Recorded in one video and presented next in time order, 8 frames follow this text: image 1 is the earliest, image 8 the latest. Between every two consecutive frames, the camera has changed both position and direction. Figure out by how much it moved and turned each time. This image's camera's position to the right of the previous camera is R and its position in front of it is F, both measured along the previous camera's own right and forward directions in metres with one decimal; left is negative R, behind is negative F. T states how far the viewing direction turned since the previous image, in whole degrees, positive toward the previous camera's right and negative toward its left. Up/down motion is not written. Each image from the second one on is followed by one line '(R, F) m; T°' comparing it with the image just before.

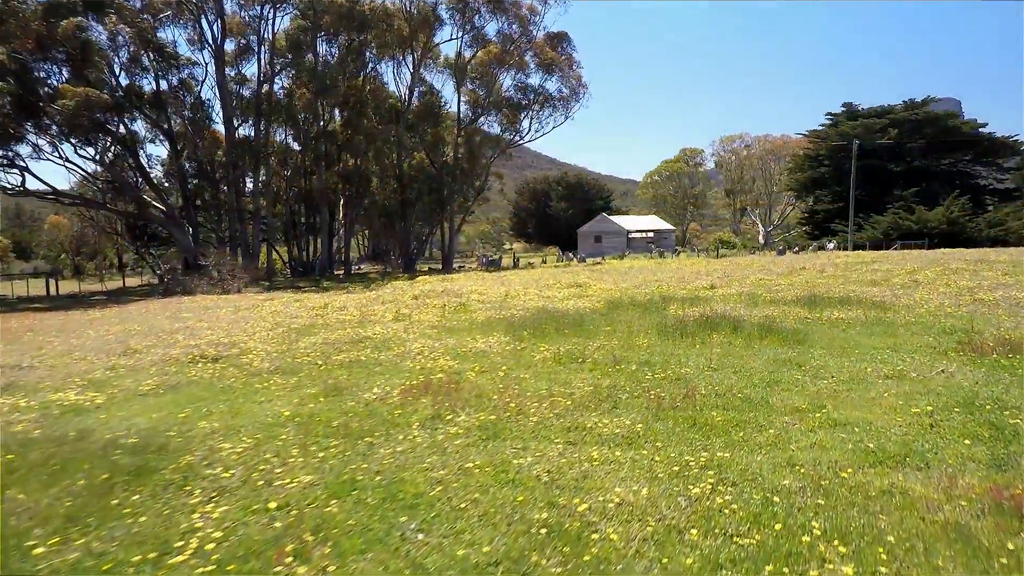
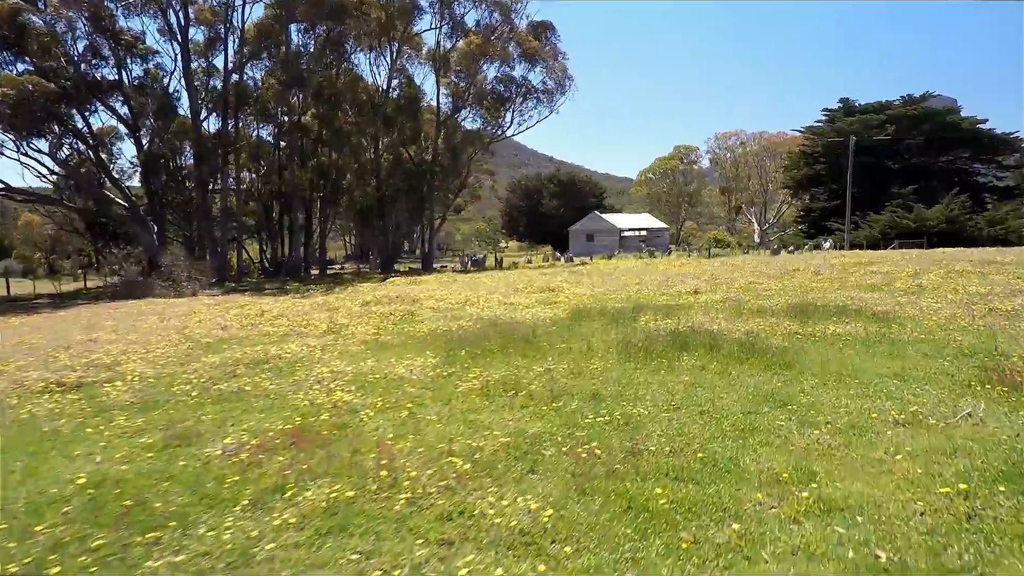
(+1.1, +2.3) m; 0°
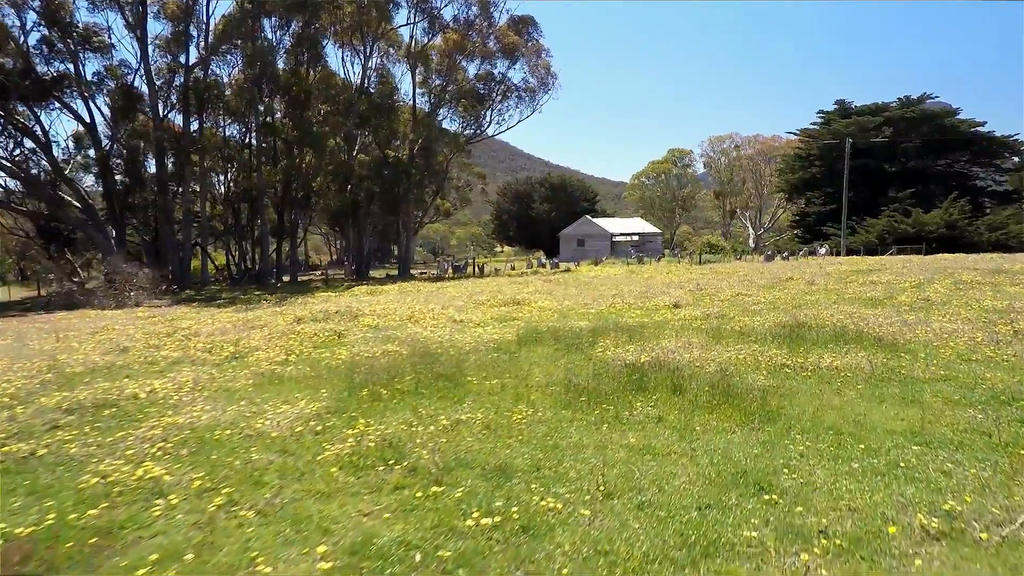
(+1.2, +2.5) m; 0°
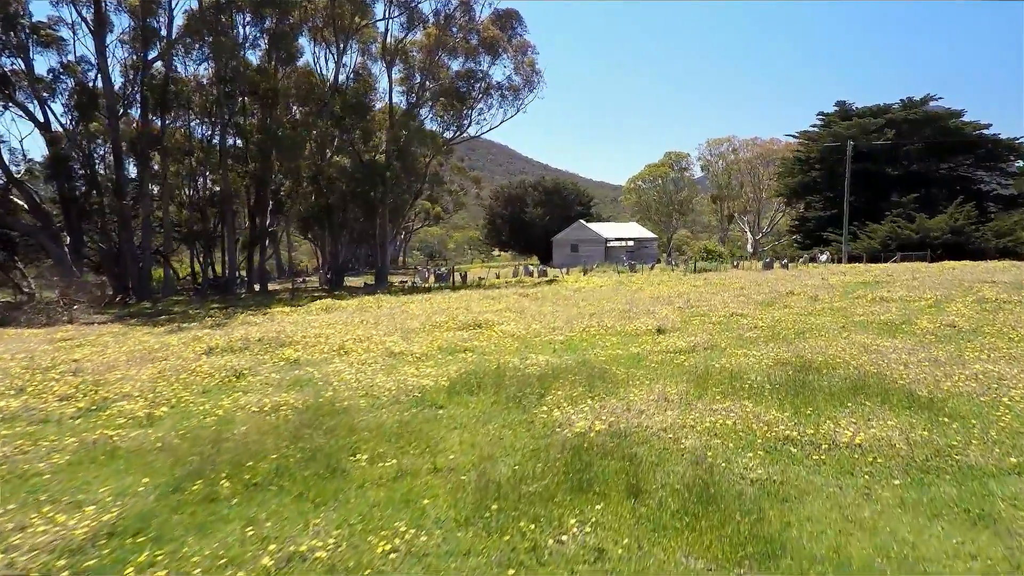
(+1.1, +2.8) m; 0°
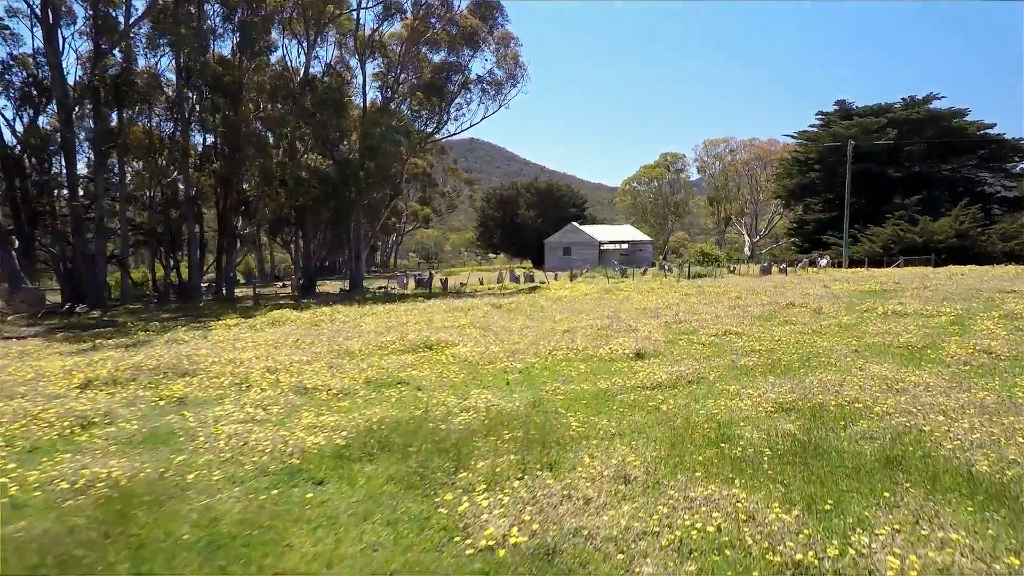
(+1.0, +2.7) m; 0°
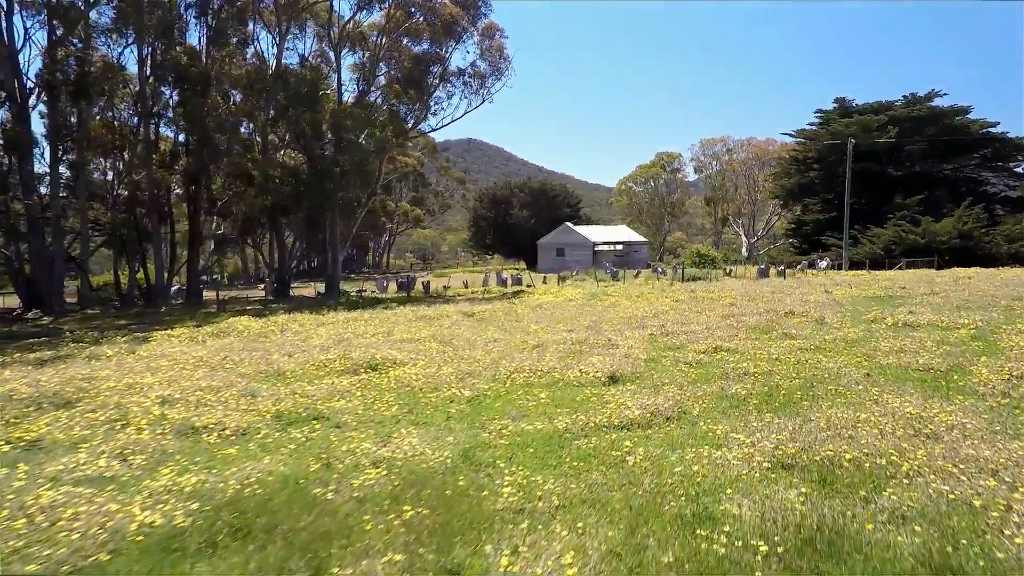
(+0.9, +2.2) m; 0°
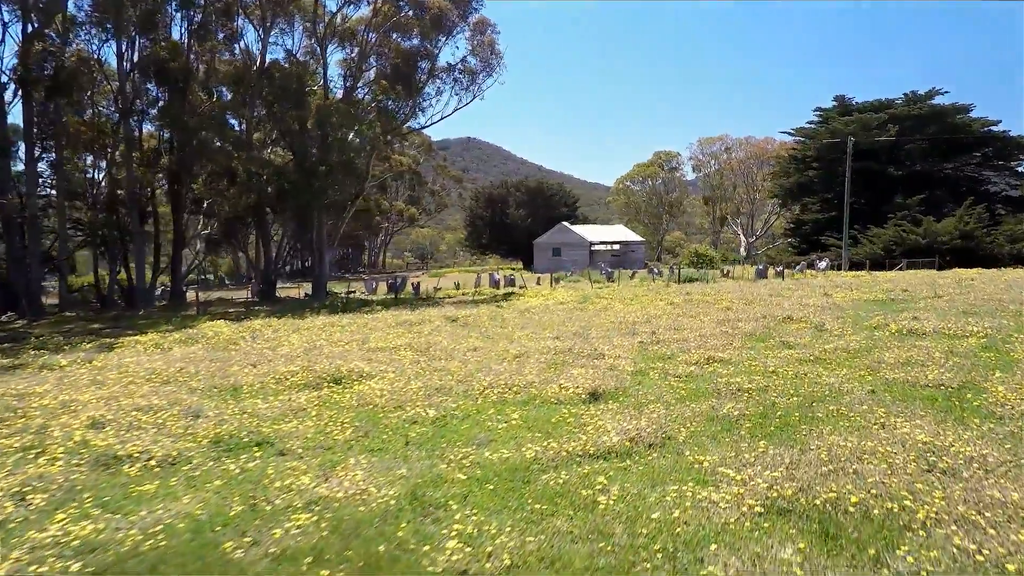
(+0.5, +1.0) m; 0°
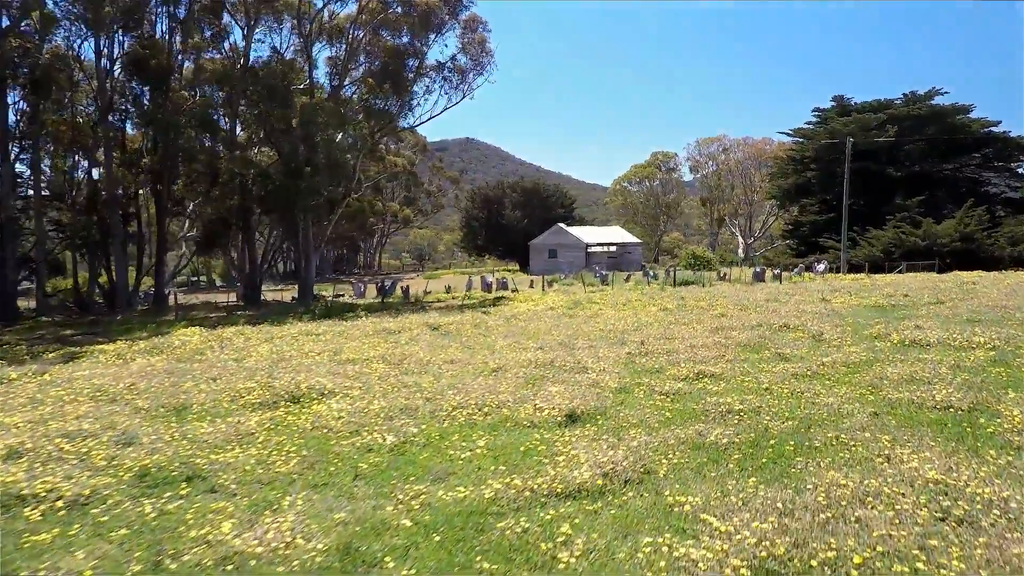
(+0.5, +1.0) m; 0°
